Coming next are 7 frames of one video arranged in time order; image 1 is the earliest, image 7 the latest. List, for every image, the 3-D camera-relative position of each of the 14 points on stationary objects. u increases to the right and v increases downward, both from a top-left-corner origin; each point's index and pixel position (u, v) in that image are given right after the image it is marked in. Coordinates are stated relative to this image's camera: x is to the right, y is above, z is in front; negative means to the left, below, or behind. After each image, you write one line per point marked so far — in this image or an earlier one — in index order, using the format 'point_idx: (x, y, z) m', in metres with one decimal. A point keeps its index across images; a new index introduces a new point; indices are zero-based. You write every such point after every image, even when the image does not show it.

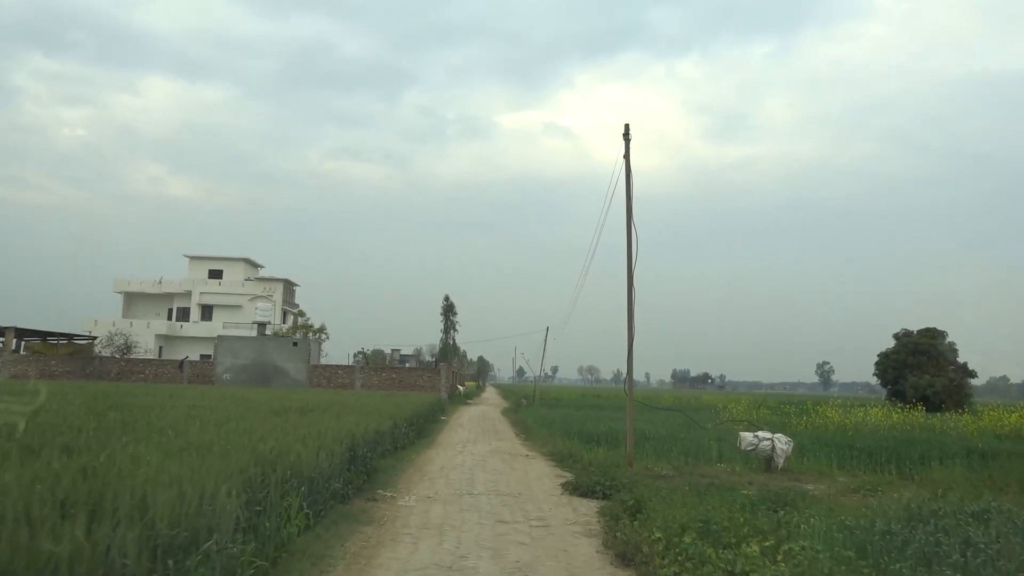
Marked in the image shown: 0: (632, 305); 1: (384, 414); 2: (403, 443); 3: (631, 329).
0: (+2.1, -0.3, +14.1) m
1: (-2.6, -2.5, +16.0) m
2: (-2.0, -2.9, +14.8) m
3: (+2.0, -0.7, +14.0) m
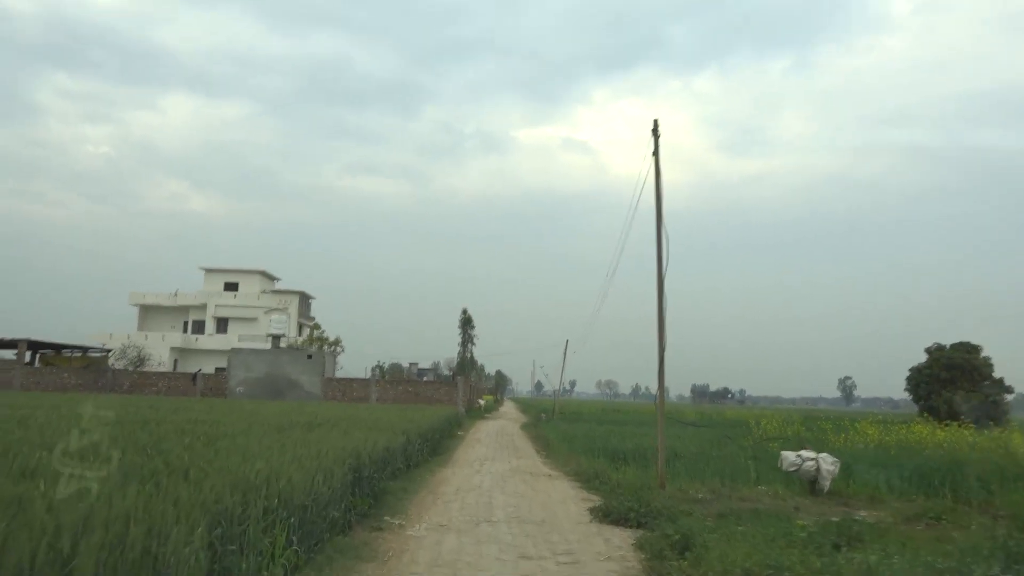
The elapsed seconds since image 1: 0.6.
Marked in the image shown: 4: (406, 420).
0: (+2.4, -0.4, +13.0) m
1: (-2.2, -2.6, +15.0) m
2: (-1.7, -3.0, +13.8) m
3: (+2.4, -0.8, +13.0) m
4: (-2.3, -2.9, +17.9) m
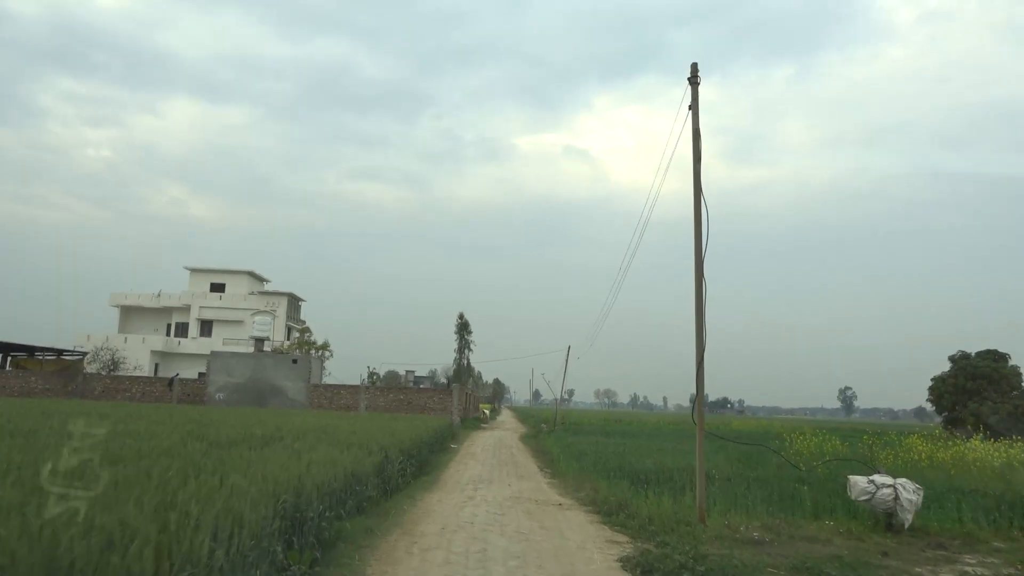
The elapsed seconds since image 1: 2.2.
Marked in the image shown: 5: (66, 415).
0: (+2.4, -0.2, +10.5) m
1: (-2.2, -2.4, +12.4) m
2: (-1.7, -2.8, +11.2) m
3: (+2.4, -0.6, +10.4) m
4: (-2.3, -2.8, +15.3) m
5: (-9.2, -2.7, +16.7) m
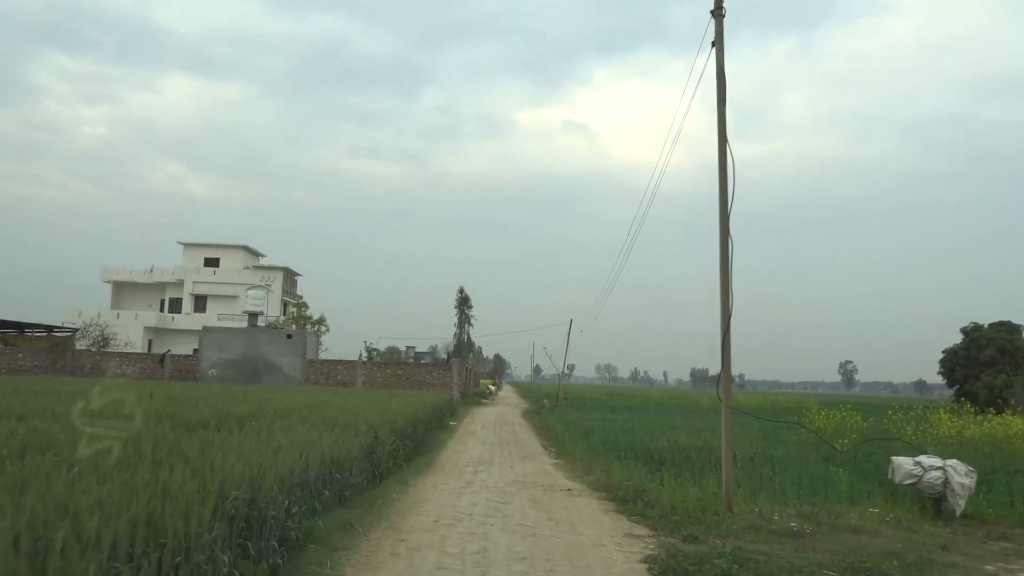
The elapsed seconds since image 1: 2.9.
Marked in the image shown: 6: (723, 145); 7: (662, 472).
0: (+2.5, +0.3, +9.3) m
1: (-2.1, -1.9, +11.3) m
2: (-1.6, -2.3, +10.1) m
3: (+2.4, -0.2, +9.3) m
4: (-2.3, -2.2, +14.2) m
5: (-9.2, -2.1, +15.6) m
6: (+2.5, +1.6, +9.4) m
7: (+1.9, -2.4, +10.4) m
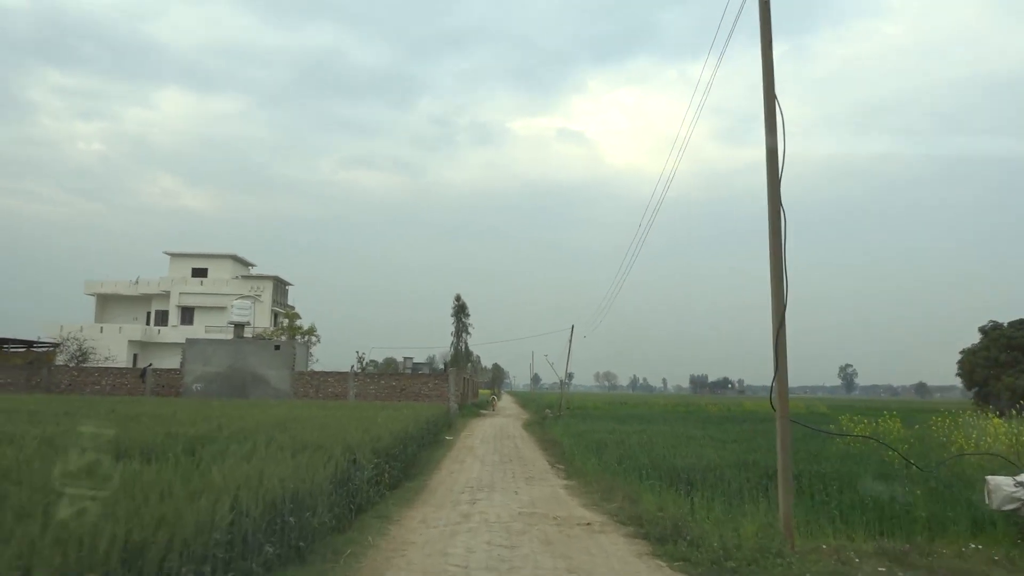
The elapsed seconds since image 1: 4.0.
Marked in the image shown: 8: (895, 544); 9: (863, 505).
0: (+2.5, +0.4, +7.6) m
1: (-2.1, -1.8, +9.5) m
2: (-1.6, -2.2, +8.4) m
3: (+2.5, 0.0, +7.5) m
4: (-2.2, -2.1, +12.5) m
5: (-9.1, -2.2, +13.8) m
6: (+2.5, +1.8, +7.7) m
7: (+2.0, -2.2, +8.6) m
8: (+3.5, -2.3, +7.4) m
9: (+3.9, -2.4, +9.1) m
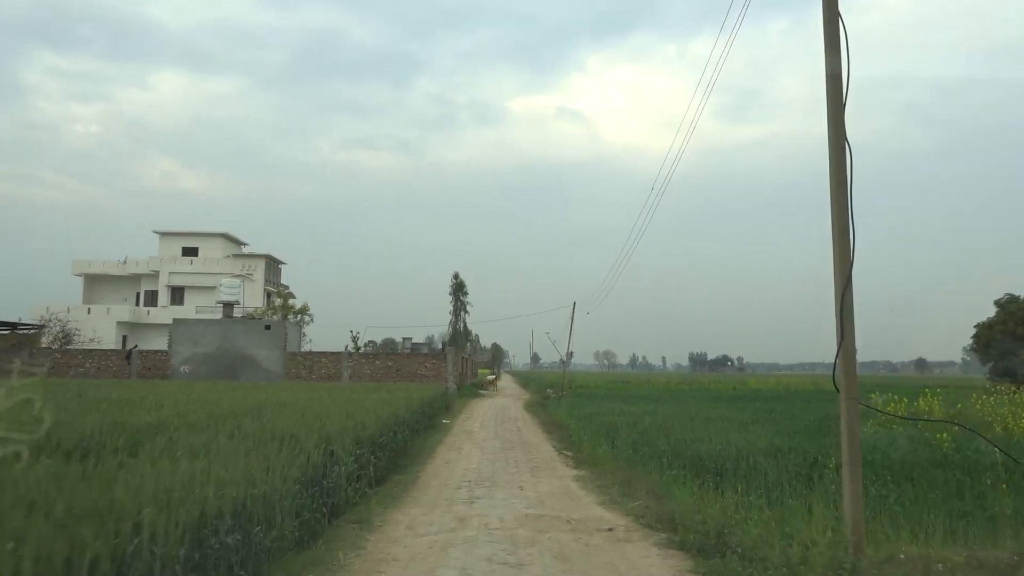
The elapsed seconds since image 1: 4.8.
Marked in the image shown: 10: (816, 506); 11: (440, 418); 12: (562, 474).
0: (+2.5, +0.8, +6.1) m
1: (-2.0, -1.5, +8.2) m
2: (-1.5, -1.9, +7.0) m
3: (+2.5, +0.4, +6.1) m
4: (-2.2, -1.7, +11.1) m
5: (-9.1, -1.7, +12.4) m
6: (+2.5, +2.1, +6.3) m
7: (+2.0, -1.9, +7.3) m
8: (+3.5, -1.9, +6.0) m
9: (+4.0, -2.0, +7.7) m
10: (+2.6, -1.8, +7.1) m
11: (-1.6, -2.9, +18.2) m
12: (+0.6, -2.3, +10.1) m
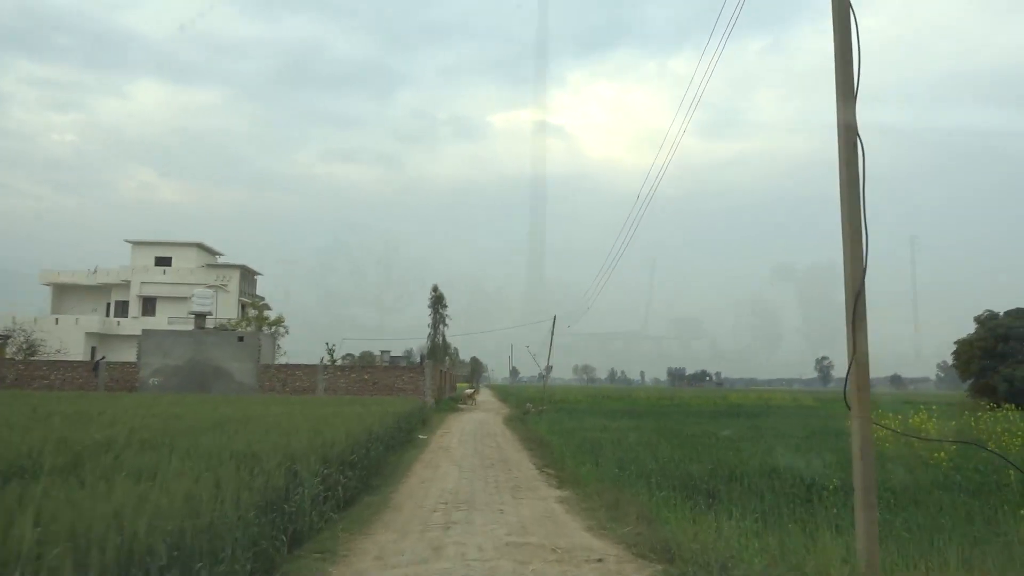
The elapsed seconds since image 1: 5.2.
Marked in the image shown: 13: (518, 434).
0: (+2.4, +0.7, +5.6) m
1: (-2.2, -1.5, +7.5) m
2: (-1.7, -1.9, +6.4) m
3: (+2.4, +0.3, +5.6) m
4: (-2.5, -1.8, +10.4) m
5: (-9.4, -1.8, +11.6) m
6: (+2.4, +2.1, +5.8) m
7: (+1.9, -1.9, +6.7) m
8: (+3.4, -2.0, +5.5) m
9: (+3.8, -2.1, +7.2) m
10: (+2.5, -1.9, +6.6) m
11: (-2.1, -3.1, +17.5) m
12: (+0.4, -2.4, +9.5) m
13: (+0.1, -3.5, +19.8) m
